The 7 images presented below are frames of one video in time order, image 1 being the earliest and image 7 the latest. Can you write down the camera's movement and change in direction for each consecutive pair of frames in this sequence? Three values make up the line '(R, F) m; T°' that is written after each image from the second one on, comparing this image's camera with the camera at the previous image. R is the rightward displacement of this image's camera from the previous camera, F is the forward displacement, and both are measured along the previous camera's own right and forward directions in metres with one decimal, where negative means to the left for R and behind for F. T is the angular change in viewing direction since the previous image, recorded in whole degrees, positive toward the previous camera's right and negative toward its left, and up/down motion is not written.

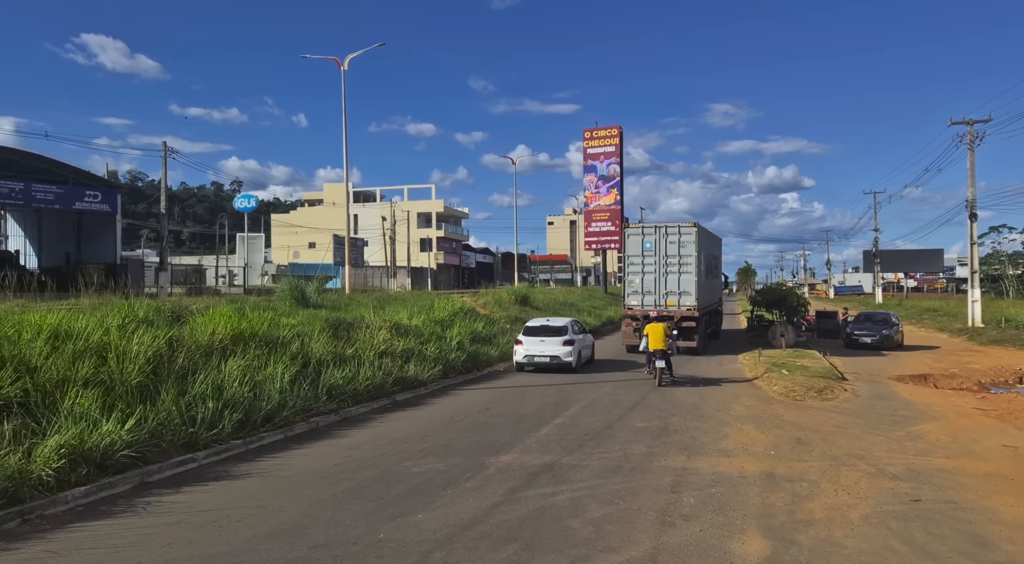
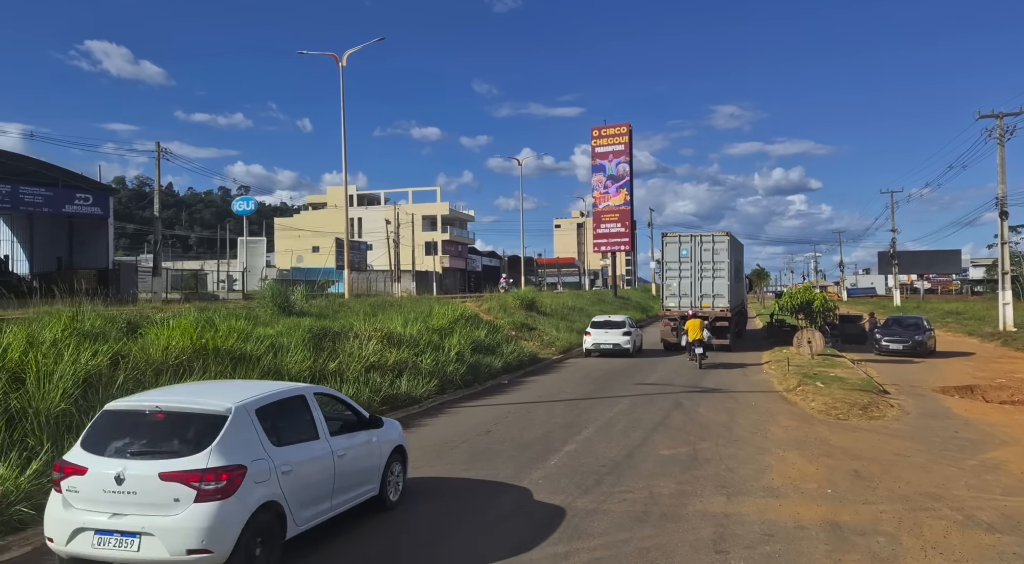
(0.0, +1.7) m; 0°
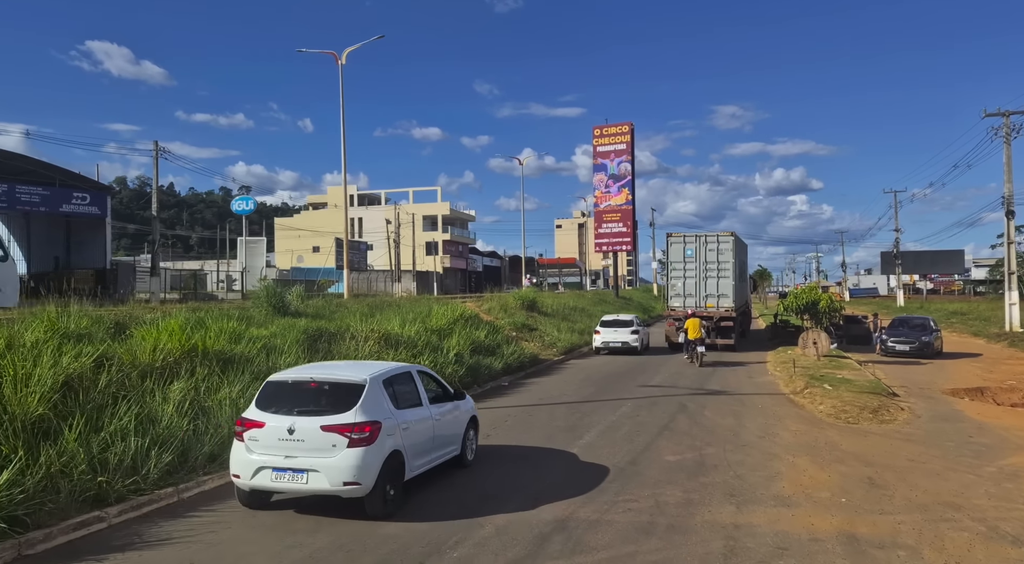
(0.0, +0.4) m; 0°
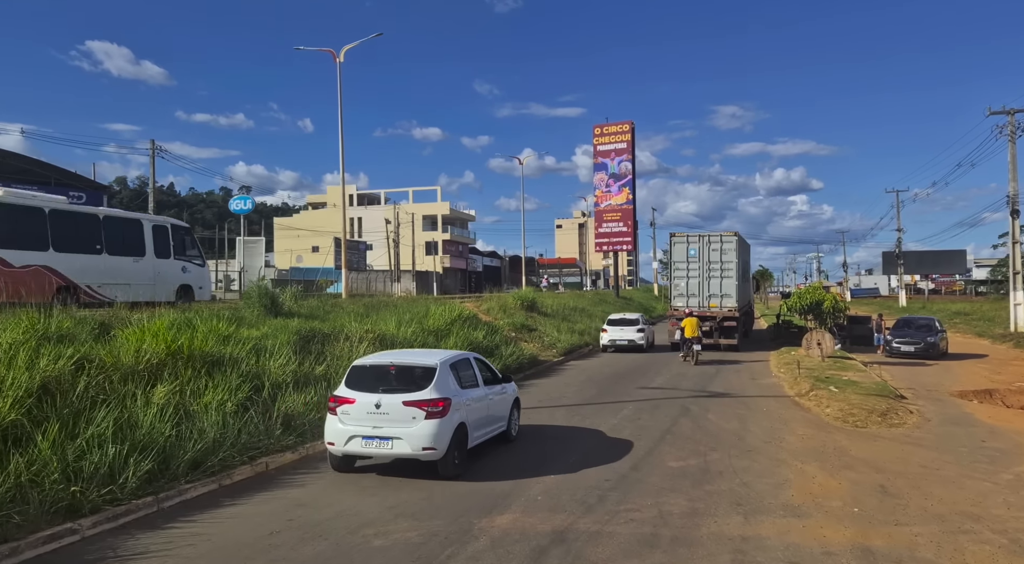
(0.0, +0.4) m; 0°
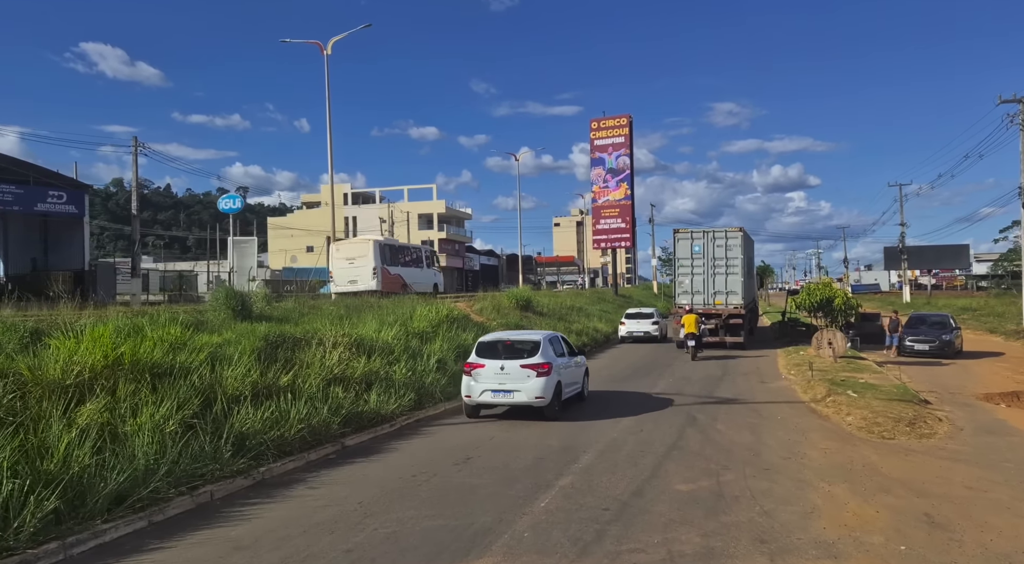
(+0.2, +1.3) m; 0°
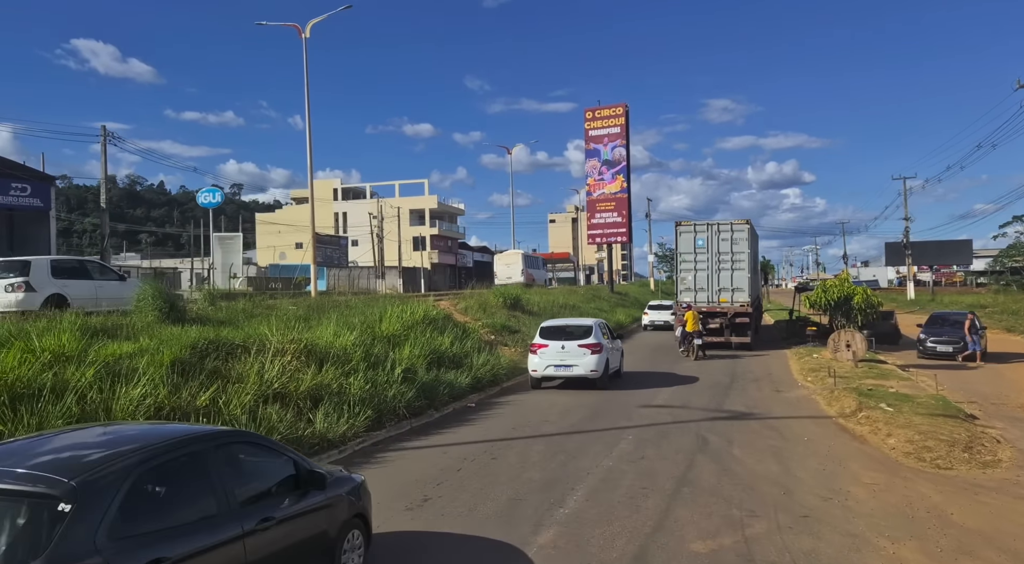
(+0.3, +2.1) m; 0°
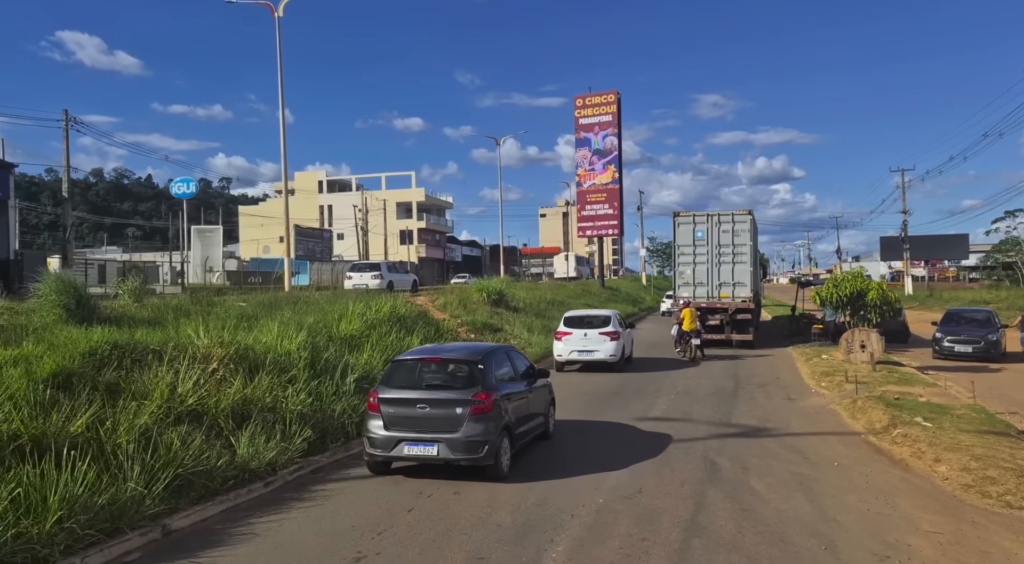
(+0.2, +1.9) m; +1°
